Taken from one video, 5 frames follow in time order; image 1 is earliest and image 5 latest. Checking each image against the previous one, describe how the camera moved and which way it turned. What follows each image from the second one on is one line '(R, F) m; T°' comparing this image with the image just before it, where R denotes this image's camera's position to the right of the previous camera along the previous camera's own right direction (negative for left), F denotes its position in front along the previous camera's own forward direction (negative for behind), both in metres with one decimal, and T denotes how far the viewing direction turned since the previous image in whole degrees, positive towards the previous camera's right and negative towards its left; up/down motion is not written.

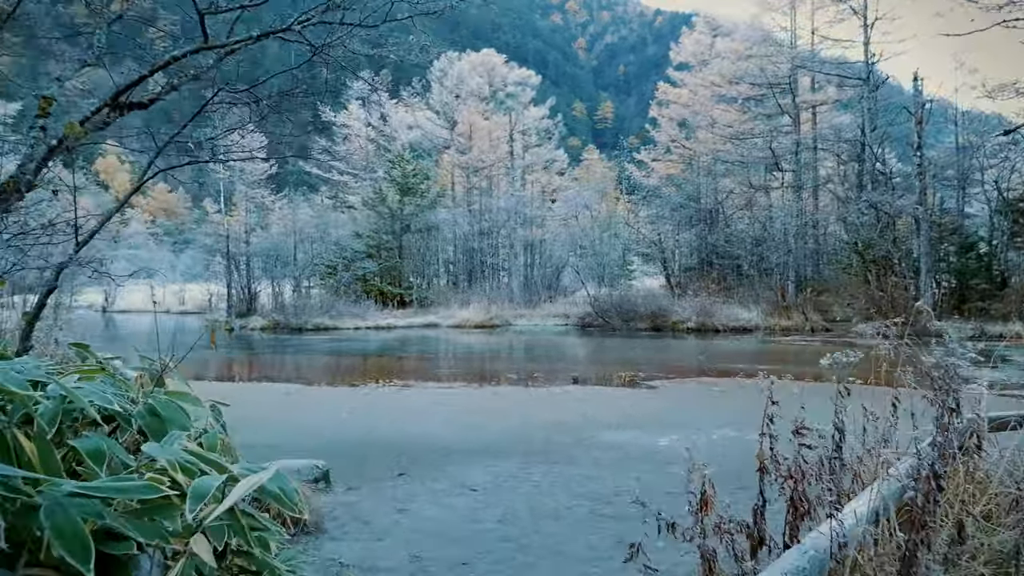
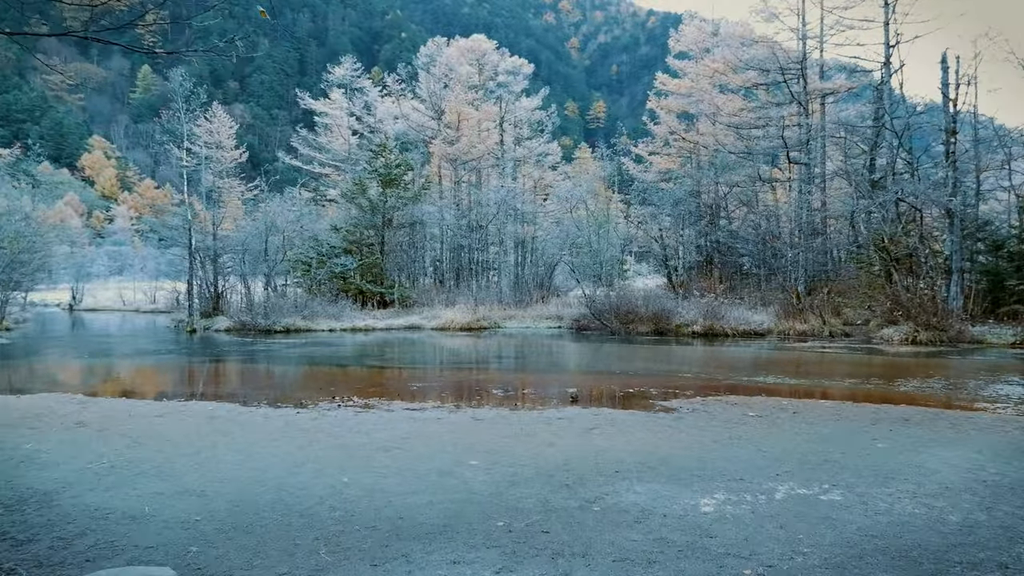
(+0.1, +1.7) m; +1°
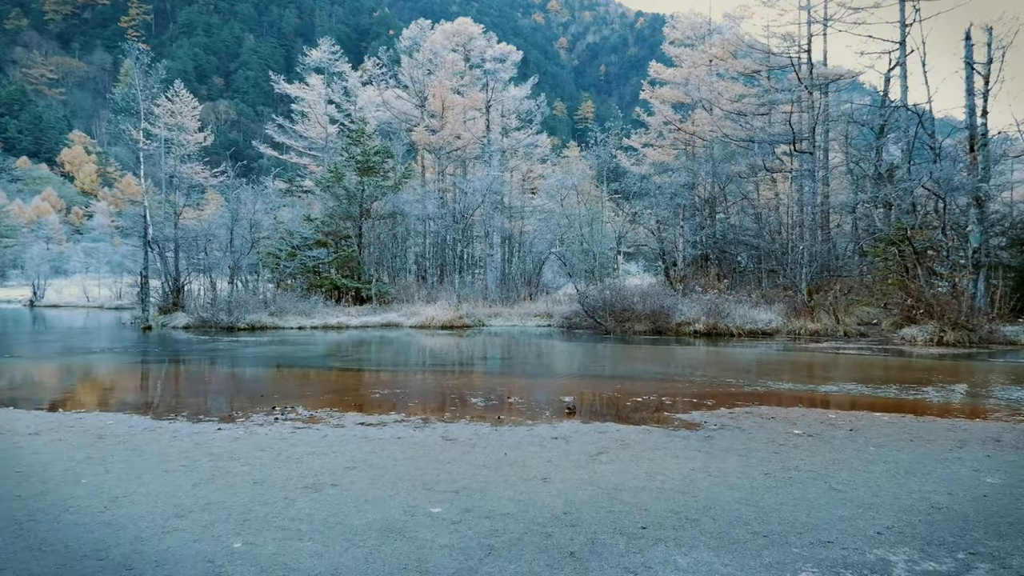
(0.0, +1.5) m; +1°
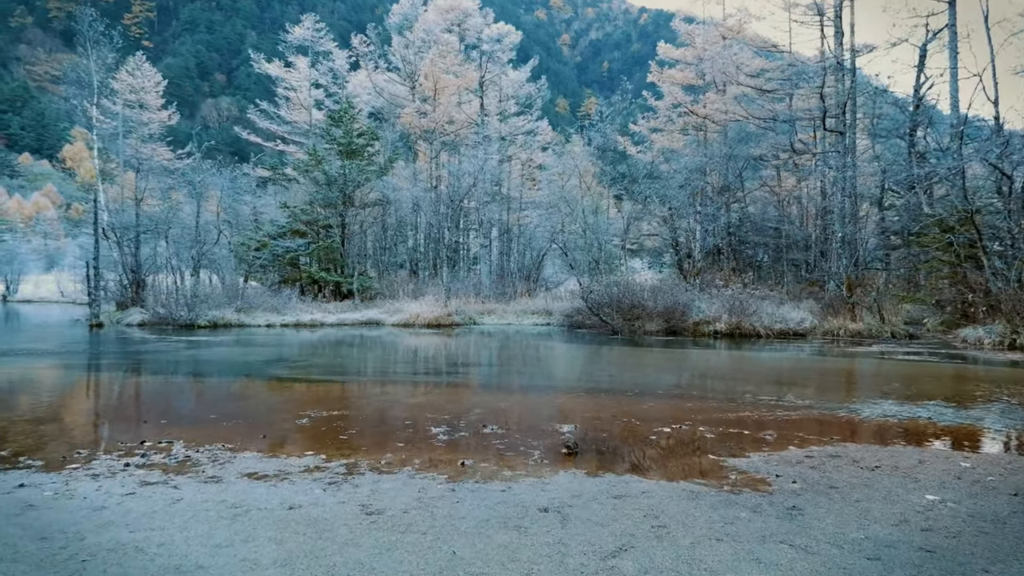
(+0.2, +2.0) m; 0°
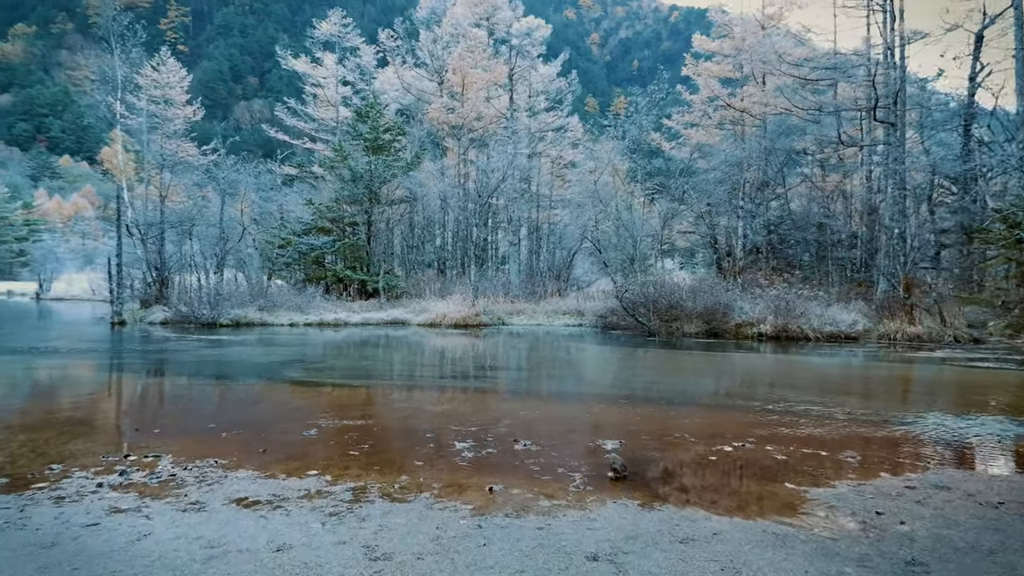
(-0.1, +0.6) m; -3°
